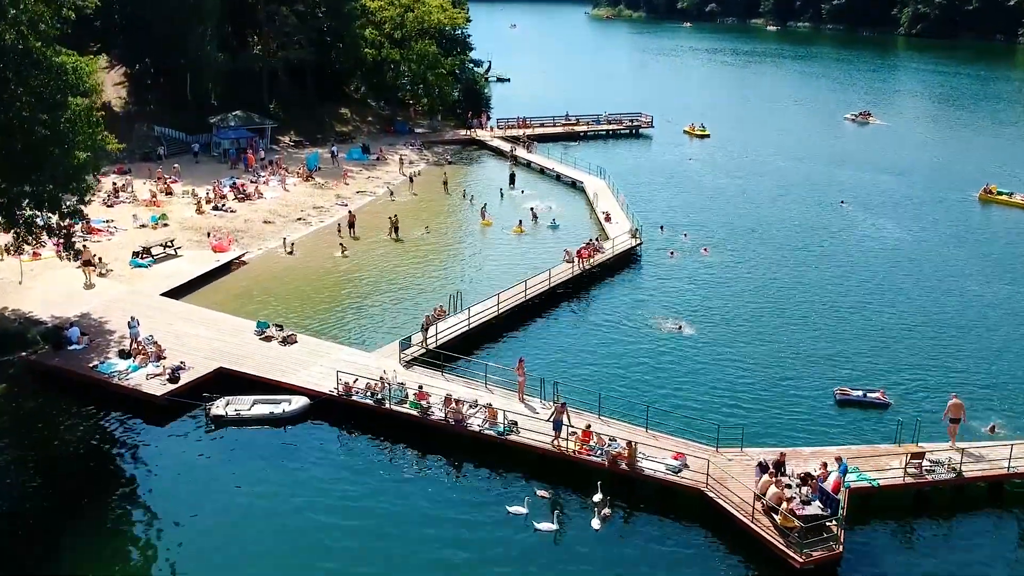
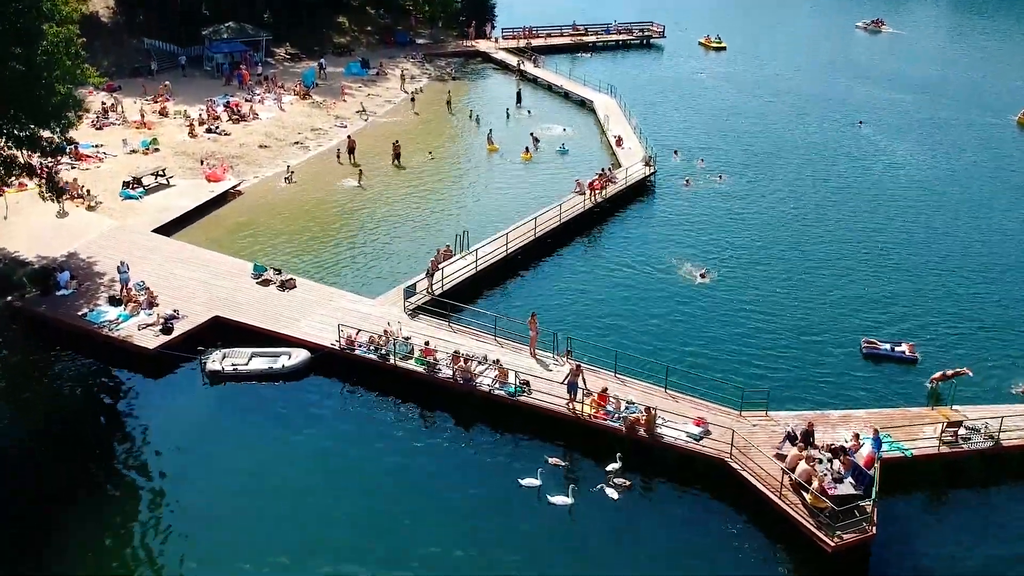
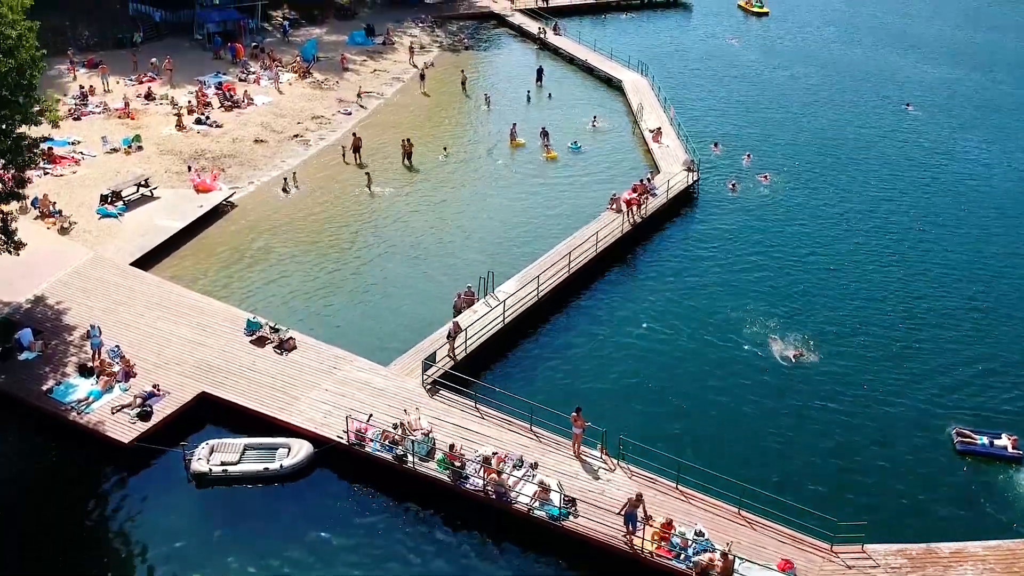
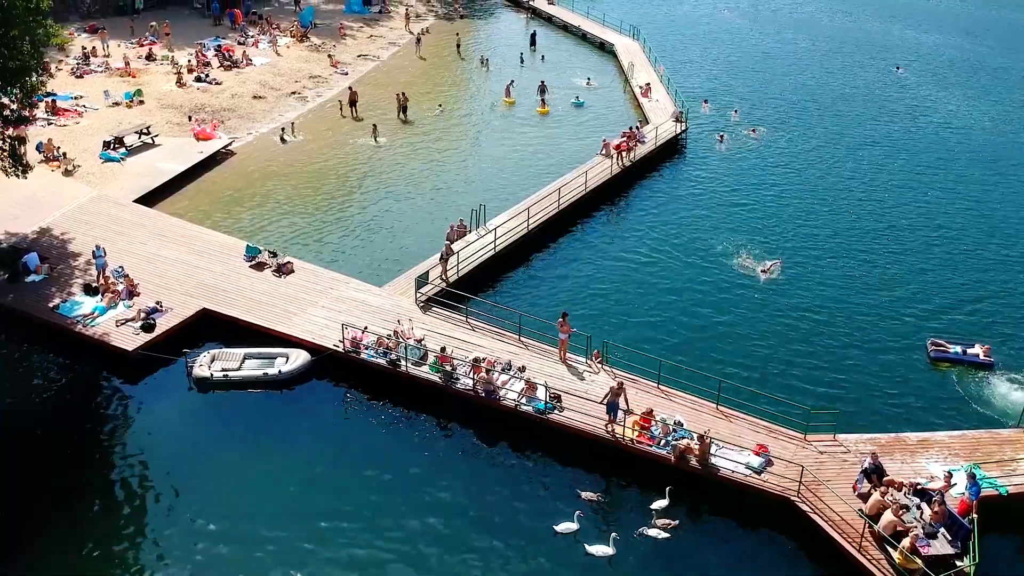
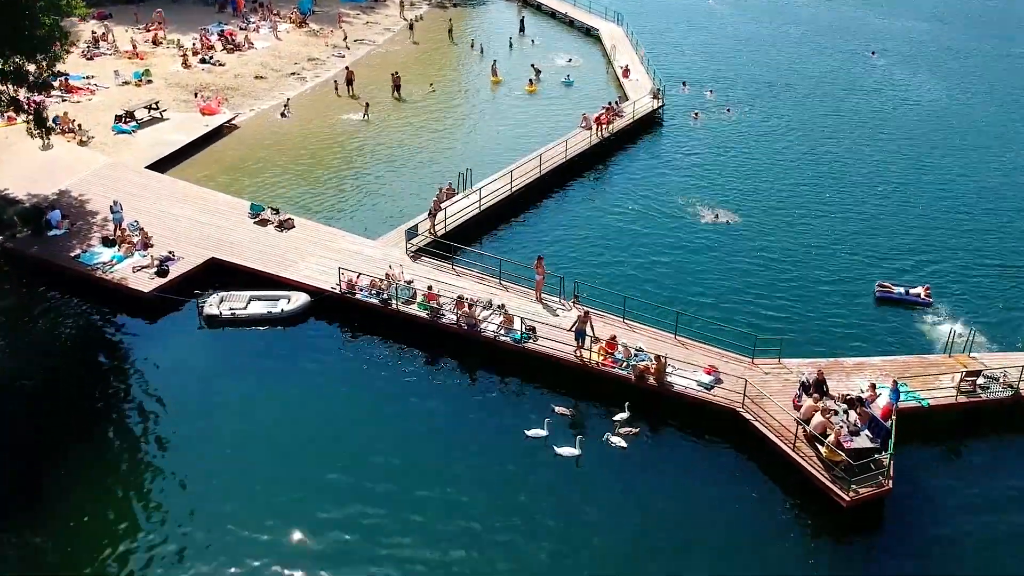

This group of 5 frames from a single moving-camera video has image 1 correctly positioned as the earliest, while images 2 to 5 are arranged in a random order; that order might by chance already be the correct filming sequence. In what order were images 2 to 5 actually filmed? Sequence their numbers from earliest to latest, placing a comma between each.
2, 5, 4, 3
